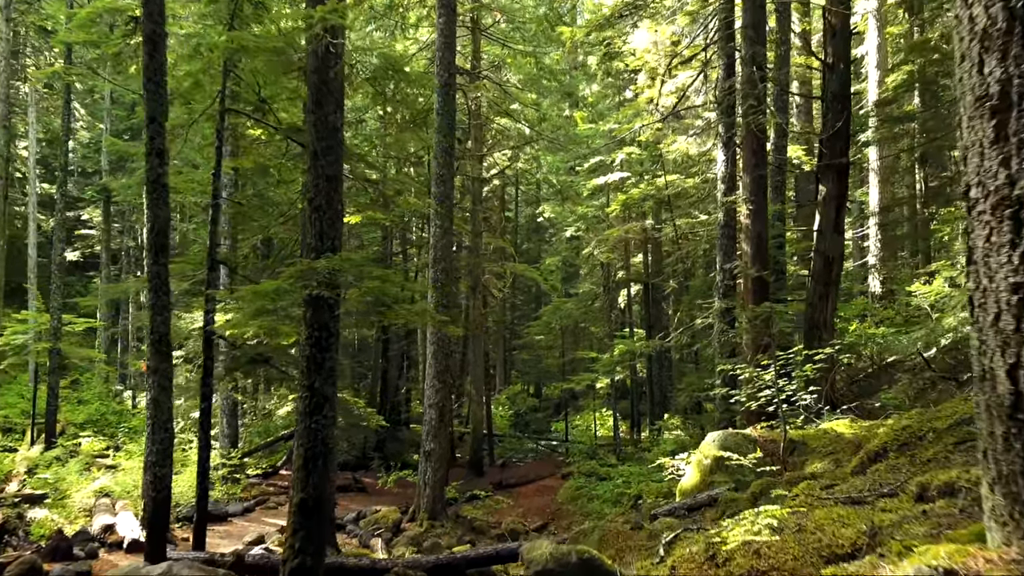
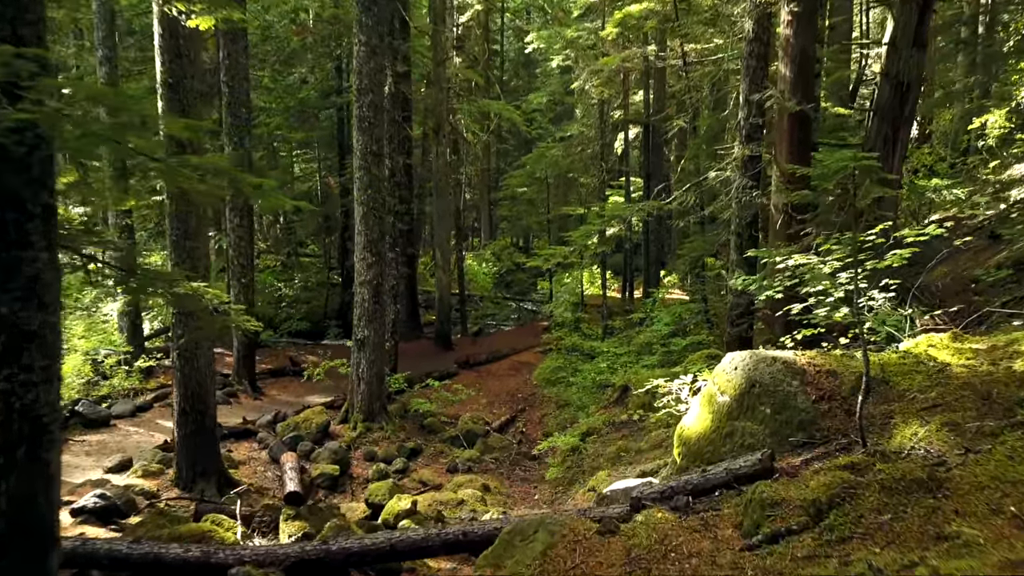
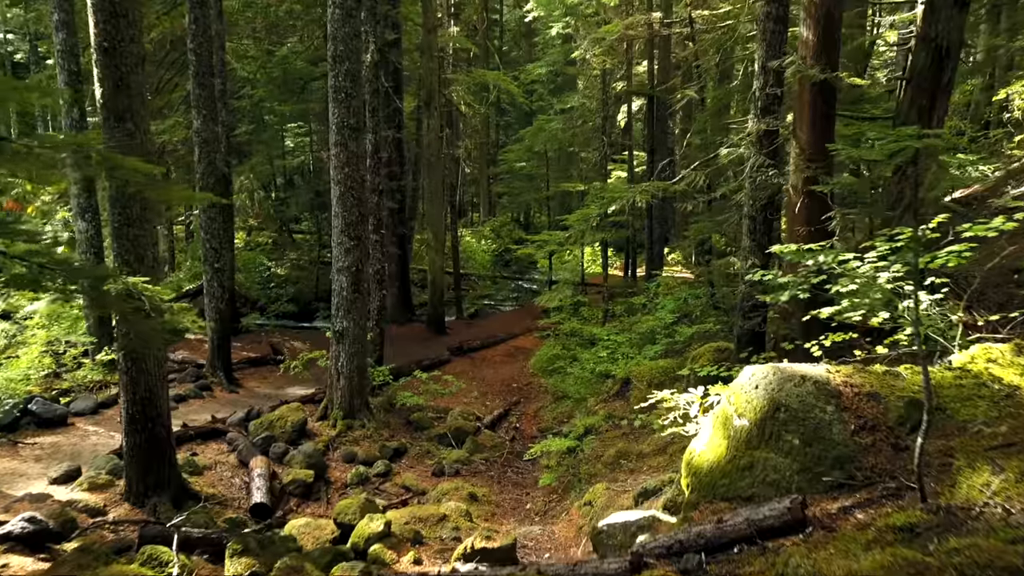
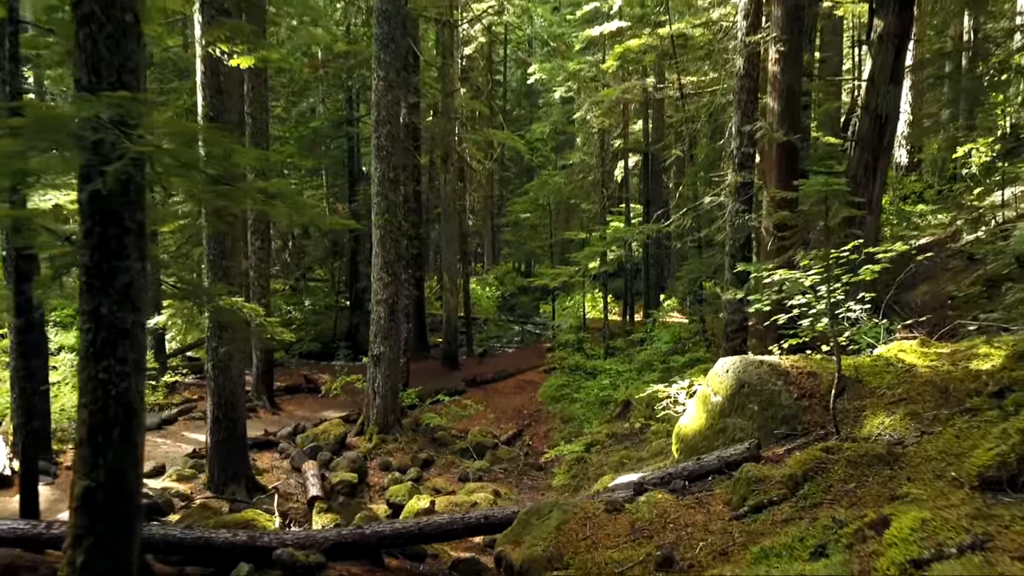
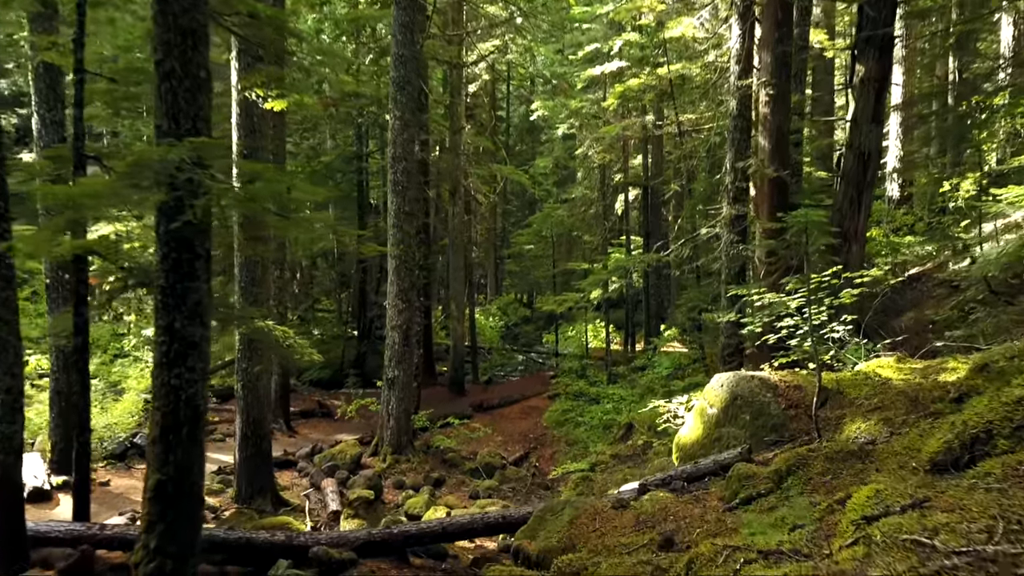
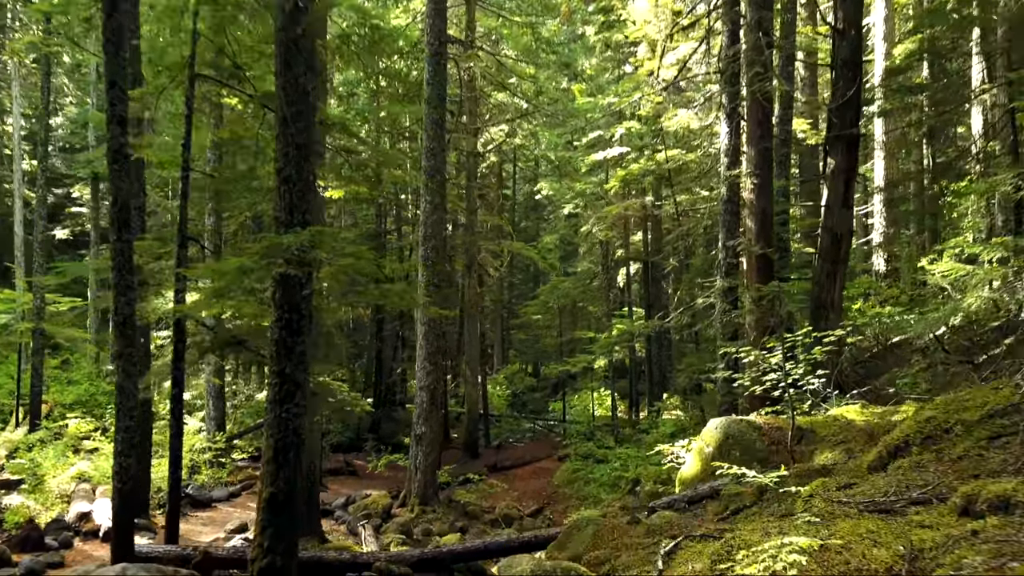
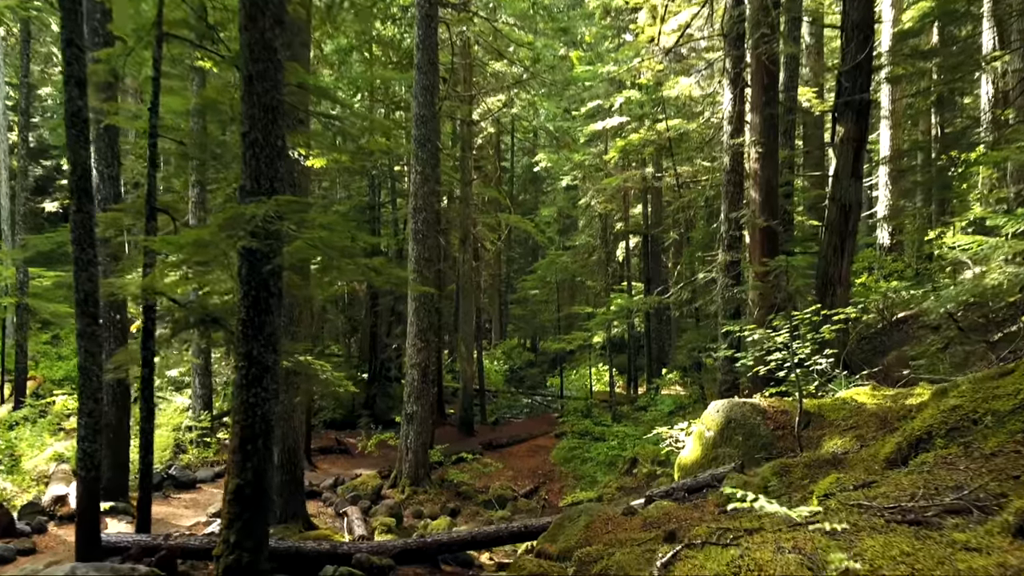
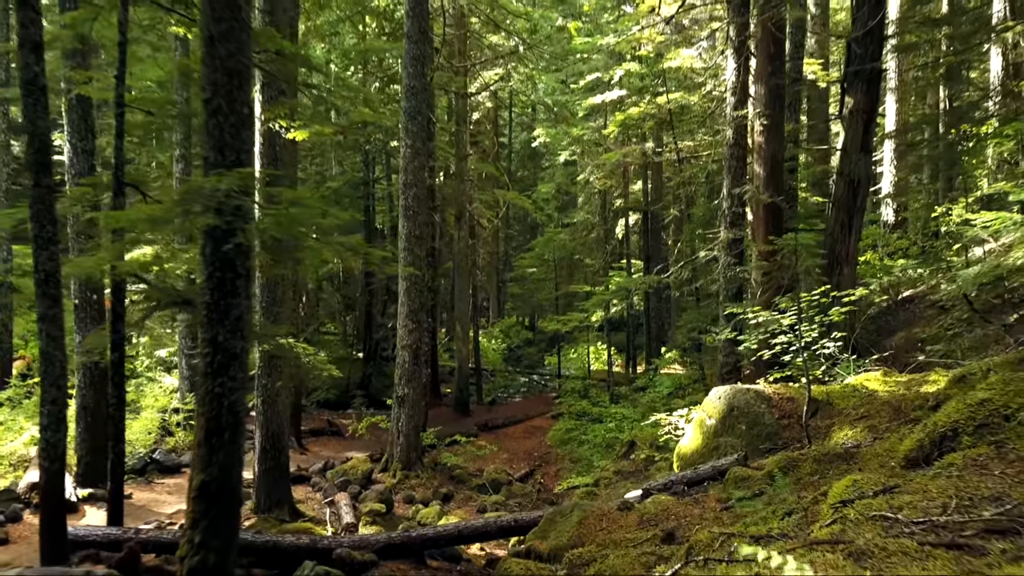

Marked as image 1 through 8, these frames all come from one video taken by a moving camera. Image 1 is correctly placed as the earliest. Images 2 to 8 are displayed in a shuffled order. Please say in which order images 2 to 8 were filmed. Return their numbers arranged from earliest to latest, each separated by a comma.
6, 7, 8, 5, 4, 2, 3
